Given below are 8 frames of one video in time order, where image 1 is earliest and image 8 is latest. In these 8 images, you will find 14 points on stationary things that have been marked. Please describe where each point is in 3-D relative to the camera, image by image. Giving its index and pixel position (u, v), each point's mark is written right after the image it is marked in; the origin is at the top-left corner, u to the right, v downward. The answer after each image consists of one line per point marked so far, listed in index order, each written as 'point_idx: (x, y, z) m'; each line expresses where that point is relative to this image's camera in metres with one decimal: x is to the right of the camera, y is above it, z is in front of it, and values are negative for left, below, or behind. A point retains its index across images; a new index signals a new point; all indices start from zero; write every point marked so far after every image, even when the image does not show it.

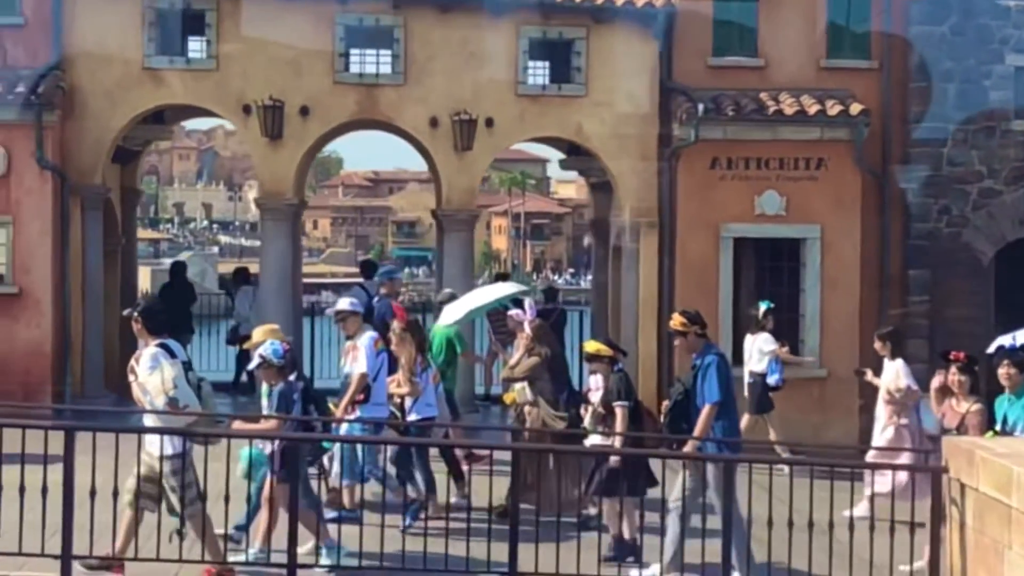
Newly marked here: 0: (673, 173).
0: (+1.7, +1.2, +16.4) m
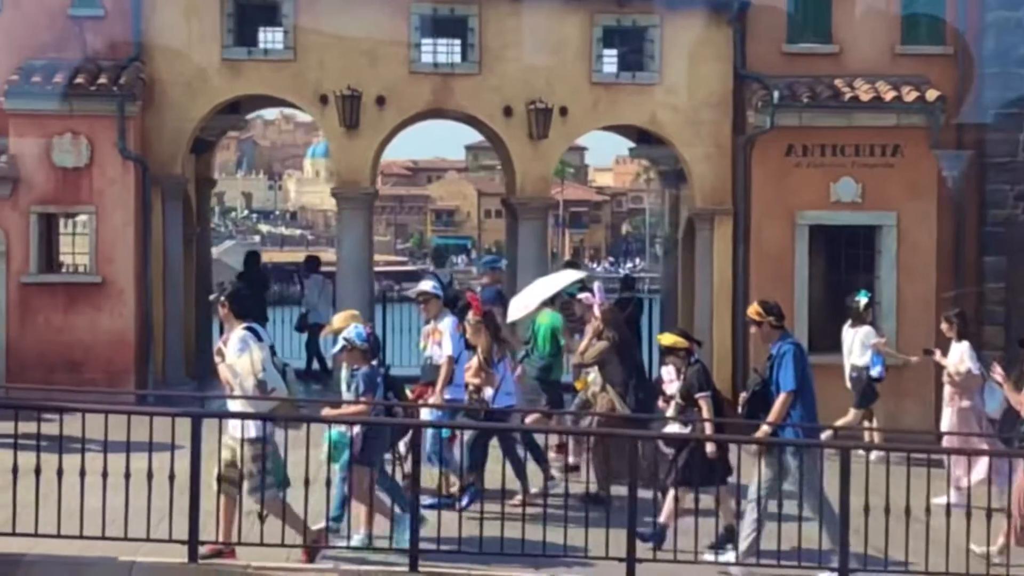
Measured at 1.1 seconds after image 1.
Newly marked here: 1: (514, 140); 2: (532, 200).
0: (+2.5, +1.3, +16.4) m
1: (0.0, +1.6, +16.5) m
2: (+0.2, +1.0, +16.6) m
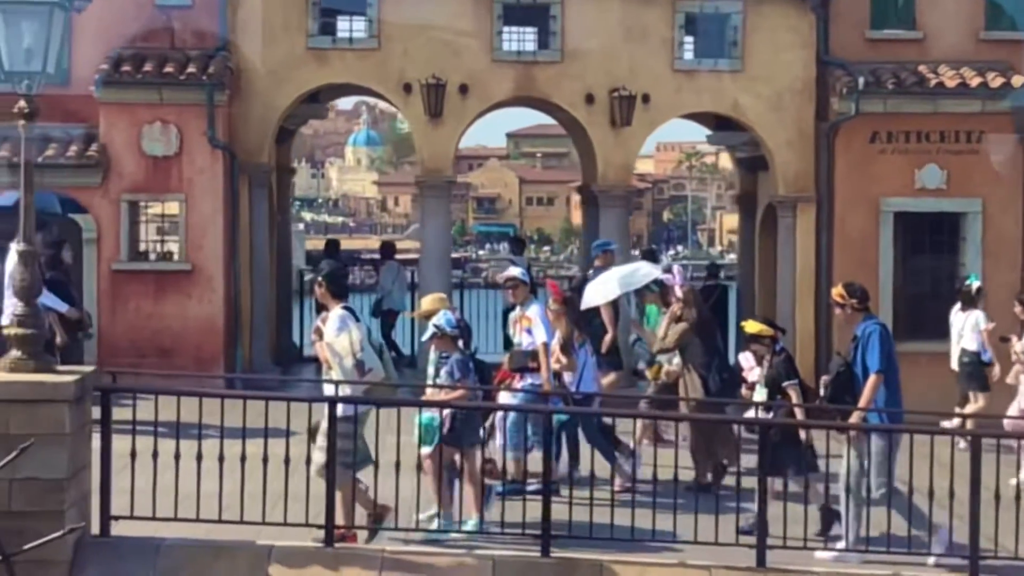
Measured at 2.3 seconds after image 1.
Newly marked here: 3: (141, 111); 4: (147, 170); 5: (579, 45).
0: (+3.4, +1.5, +16.3) m
1: (+0.9, +1.7, +16.6) m
2: (+1.1, +1.1, +16.6) m
3: (-3.7, +1.8, +15.2) m
4: (-3.7, +1.2, +15.4) m
5: (+0.7, +2.6, +16.5) m
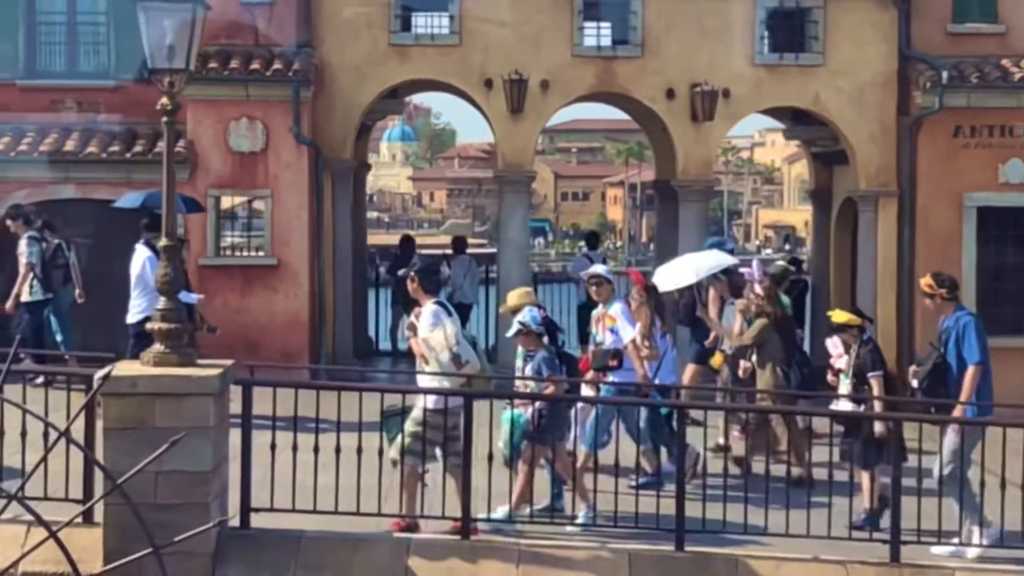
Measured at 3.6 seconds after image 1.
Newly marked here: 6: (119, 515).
0: (+4.3, +1.5, +16.2) m
1: (+1.8, +1.8, +16.6) m
2: (+2.0, +1.2, +16.6) m
3: (-2.9, +1.8, +15.3) m
4: (-2.8, +1.2, +15.5) m
5: (+1.6, +2.7, +16.5) m
6: (-1.8, -1.0, +7.1) m
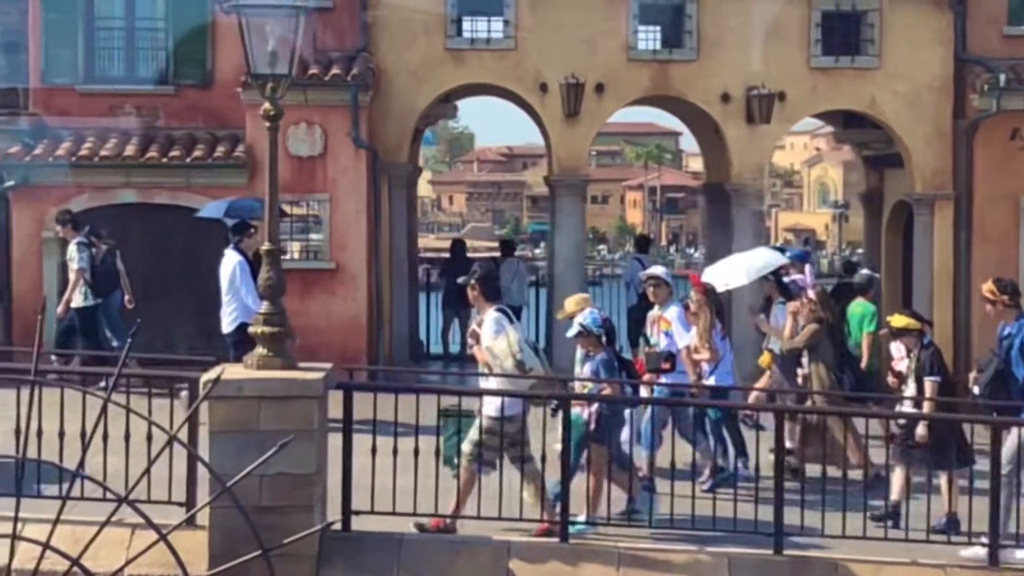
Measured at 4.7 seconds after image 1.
0: (+4.9, +1.5, +16.2) m
1: (+2.4, +1.8, +16.6) m
2: (+2.6, +1.1, +16.6) m
3: (-2.3, +1.8, +15.4) m
4: (-2.2, +1.2, +15.6) m
5: (+2.2, +2.6, +16.5) m
6: (-1.3, -1.1, +7.1) m
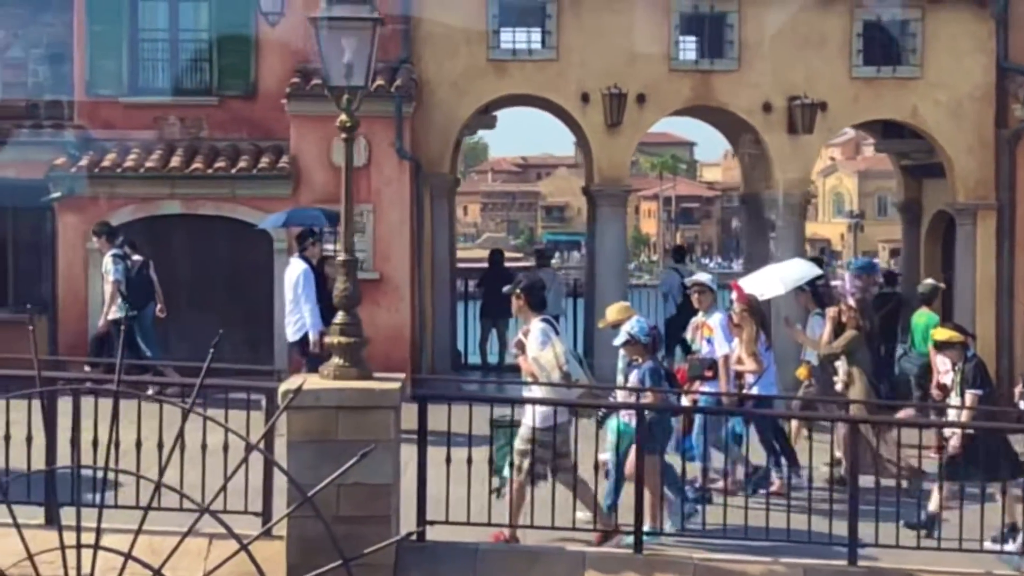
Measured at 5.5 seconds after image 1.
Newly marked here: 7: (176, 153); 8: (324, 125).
0: (+5.3, +1.4, +16.2) m
1: (+2.8, +1.6, +16.6) m
2: (+3.0, +1.0, +16.6) m
3: (-1.8, +1.7, +15.5) m
4: (-1.8, +1.1, +15.6) m
5: (+2.6, +2.5, +16.5) m
6: (-1.0, -1.1, +7.1) m
7: (-3.4, +1.4, +15.7) m
8: (-1.9, +1.6, +15.5) m
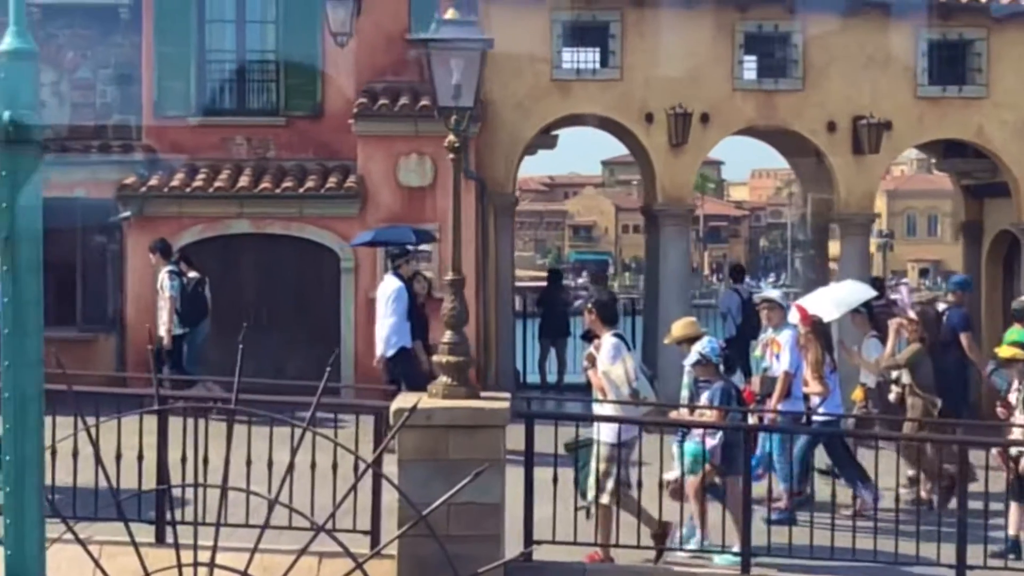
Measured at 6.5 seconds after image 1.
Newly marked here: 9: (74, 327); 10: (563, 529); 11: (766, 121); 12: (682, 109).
0: (+6.0, +1.2, +16.1) m
1: (+3.5, +1.4, +16.5) m
2: (+3.7, +0.8, +16.6) m
3: (-1.2, +1.5, +15.5) m
4: (-1.1, +0.9, +15.7) m
5: (+3.3, +2.3, +16.5) m
6: (-0.5, -1.2, +7.1) m
7: (-2.8, +1.2, +15.8) m
8: (-1.2, +1.5, +15.6) m
9: (-4.5, -0.4, +15.8) m
10: (+0.3, -1.5, +9.2) m
11: (+2.7, +1.8, +16.4) m
12: (+1.8, +1.9, +16.3) m
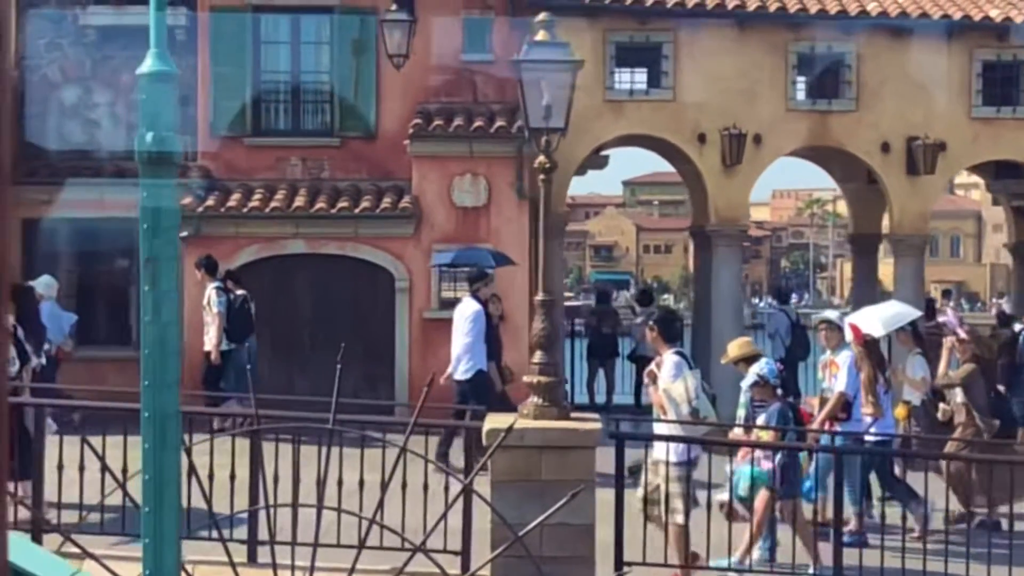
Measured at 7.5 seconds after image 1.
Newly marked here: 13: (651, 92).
0: (+6.5, +1.0, +16.0) m
1: (+4.1, +1.2, +16.5) m
2: (+4.3, +0.6, +16.5) m
3: (-0.6, +1.3, +15.6) m
4: (-0.6, +0.7, +15.7) m
5: (+3.9, +2.1, +16.4) m
6: (-0.1, -1.3, +7.1) m
7: (-2.2, +1.0, +15.8) m
8: (-0.7, +1.2, +15.6) m
9: (-4.0, -0.6, +15.9) m
10: (+0.7, -1.6, +9.2) m
11: (+3.3, +1.6, +16.4) m
12: (+2.4, +1.7, +16.3) m
13: (+1.5, +2.1, +16.4) m
